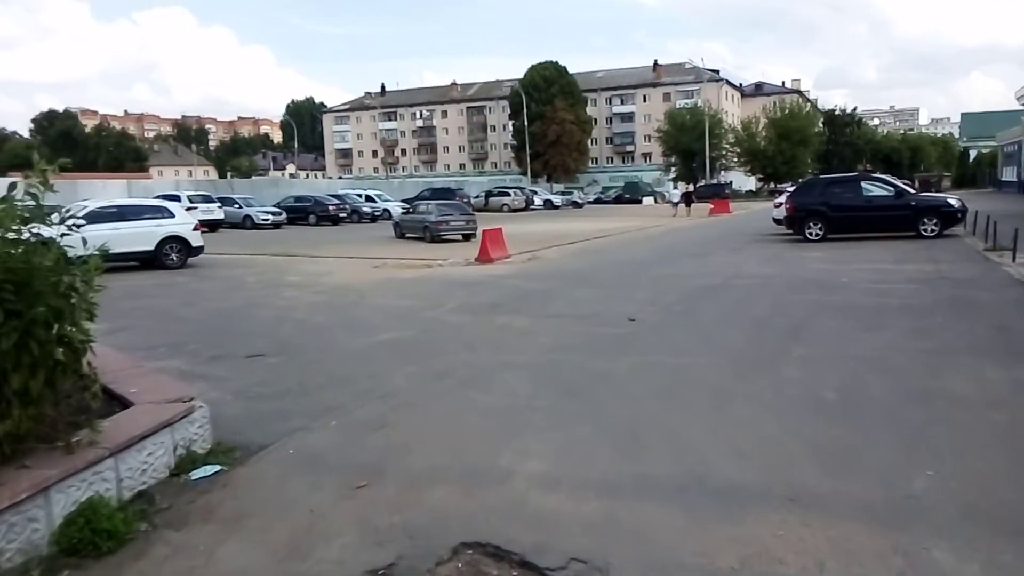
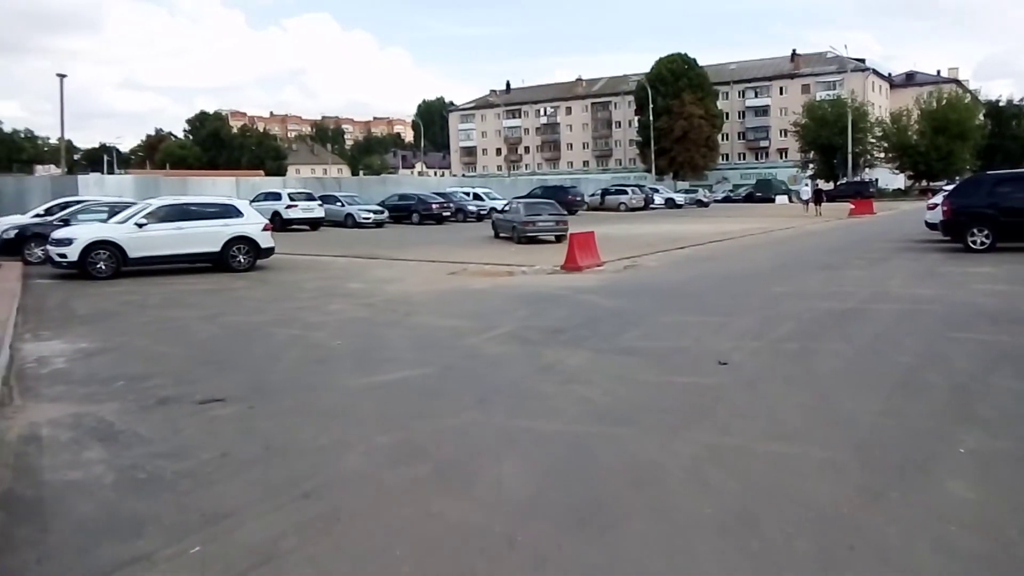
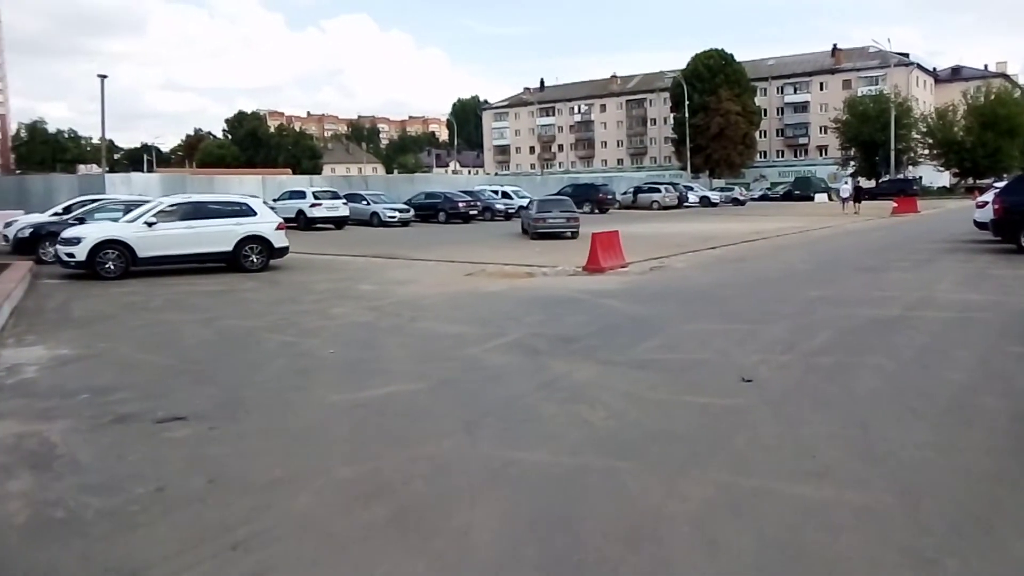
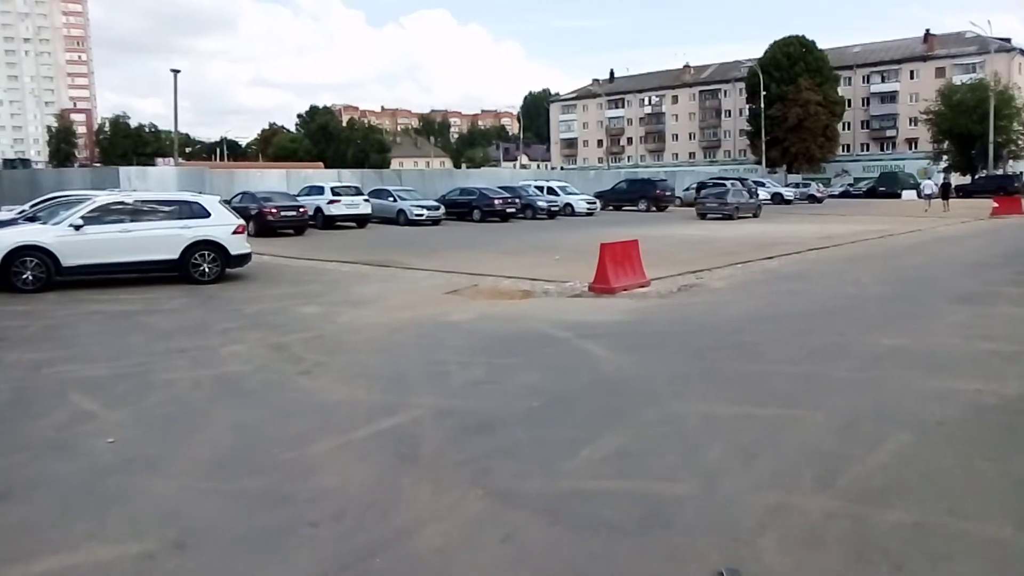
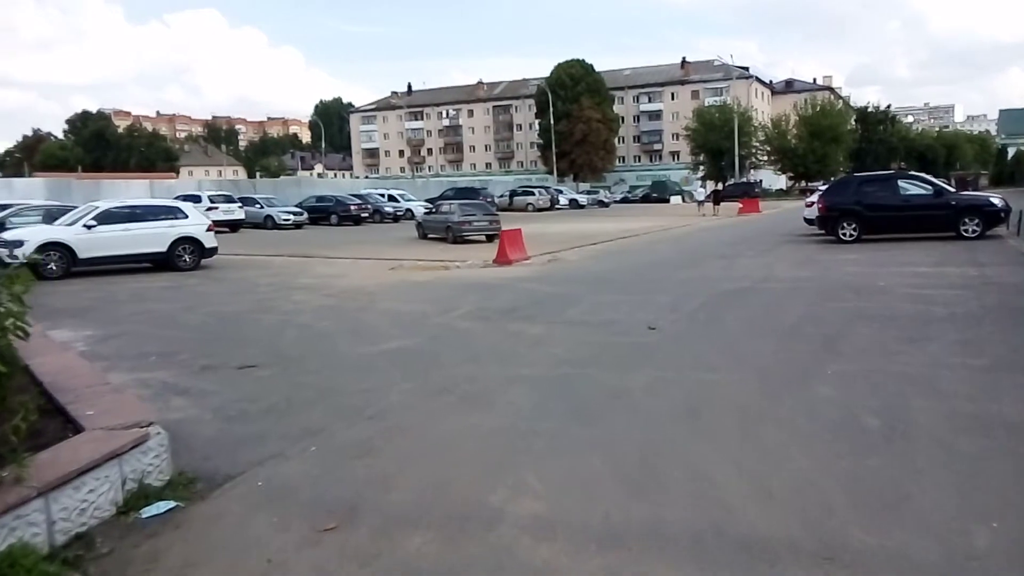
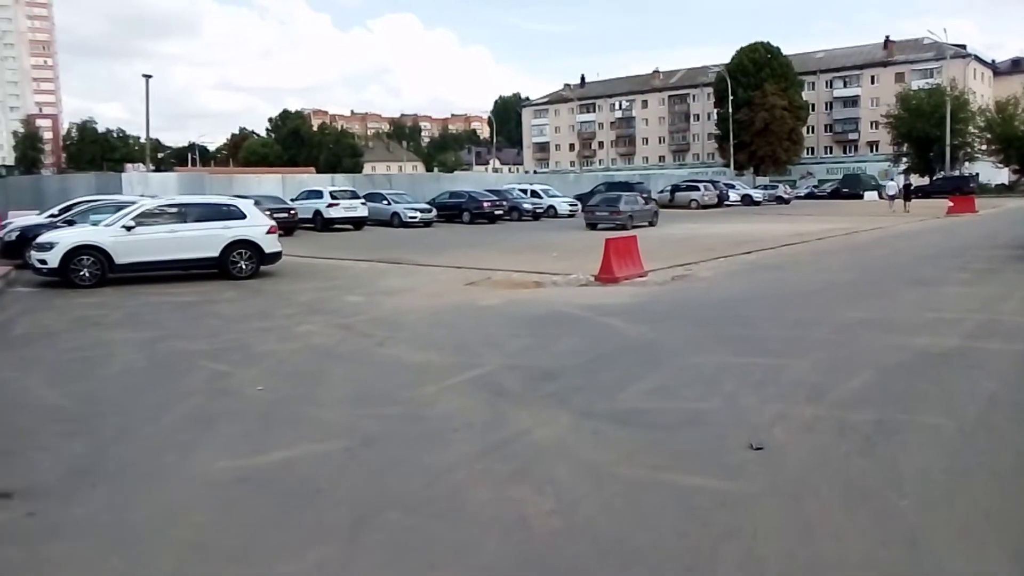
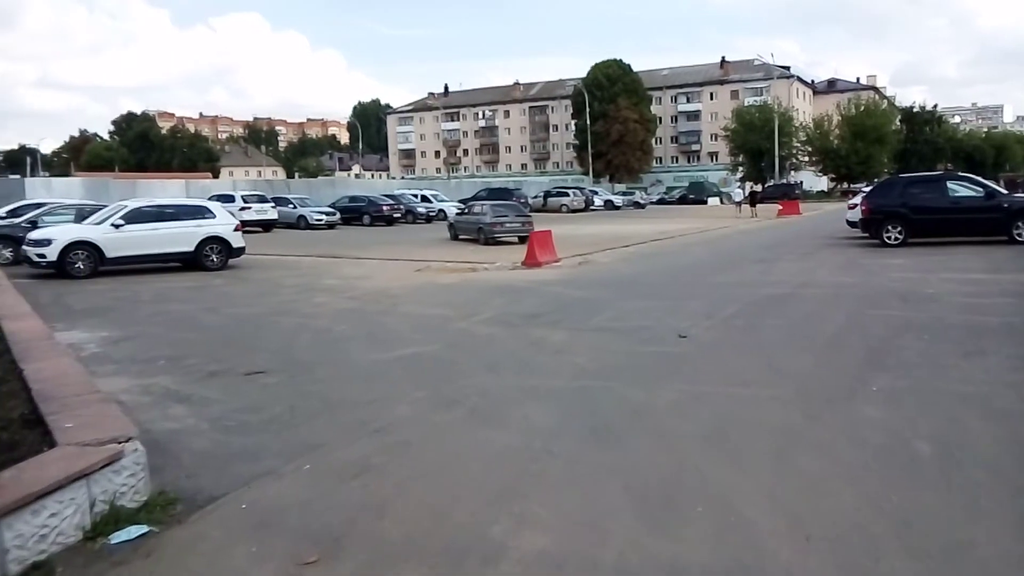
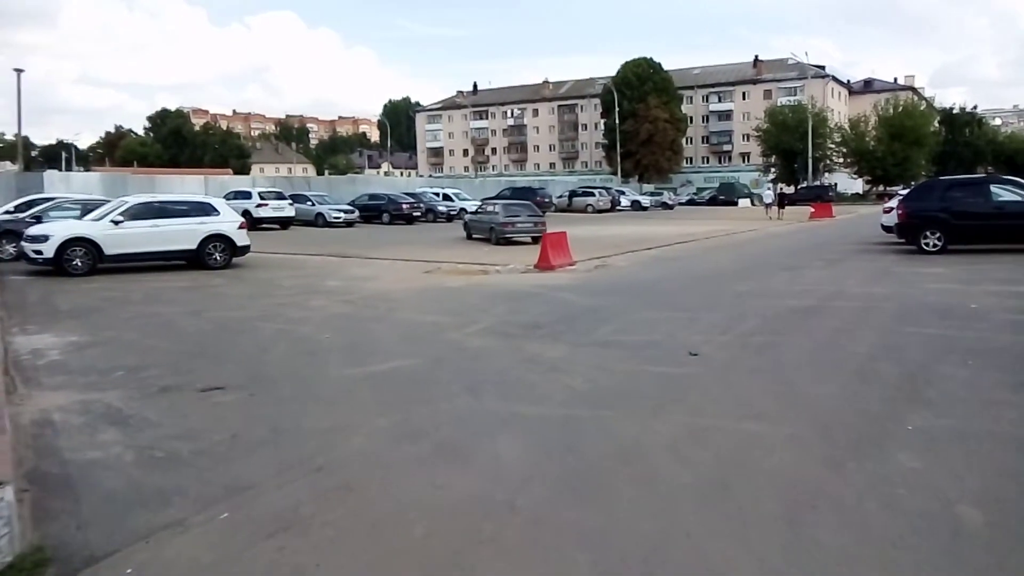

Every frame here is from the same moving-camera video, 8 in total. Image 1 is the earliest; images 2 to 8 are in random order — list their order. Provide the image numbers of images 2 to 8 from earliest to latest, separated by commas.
5, 7, 8, 2, 3, 6, 4
